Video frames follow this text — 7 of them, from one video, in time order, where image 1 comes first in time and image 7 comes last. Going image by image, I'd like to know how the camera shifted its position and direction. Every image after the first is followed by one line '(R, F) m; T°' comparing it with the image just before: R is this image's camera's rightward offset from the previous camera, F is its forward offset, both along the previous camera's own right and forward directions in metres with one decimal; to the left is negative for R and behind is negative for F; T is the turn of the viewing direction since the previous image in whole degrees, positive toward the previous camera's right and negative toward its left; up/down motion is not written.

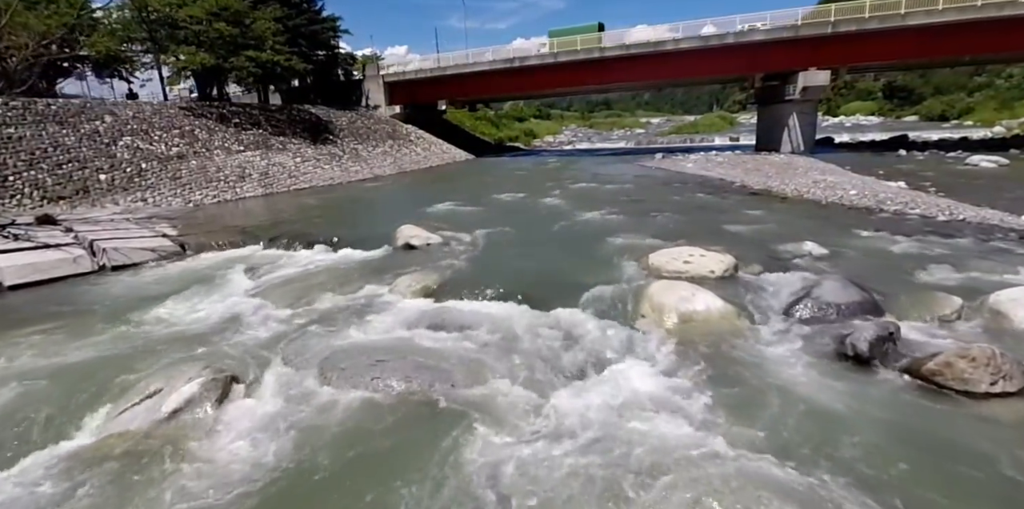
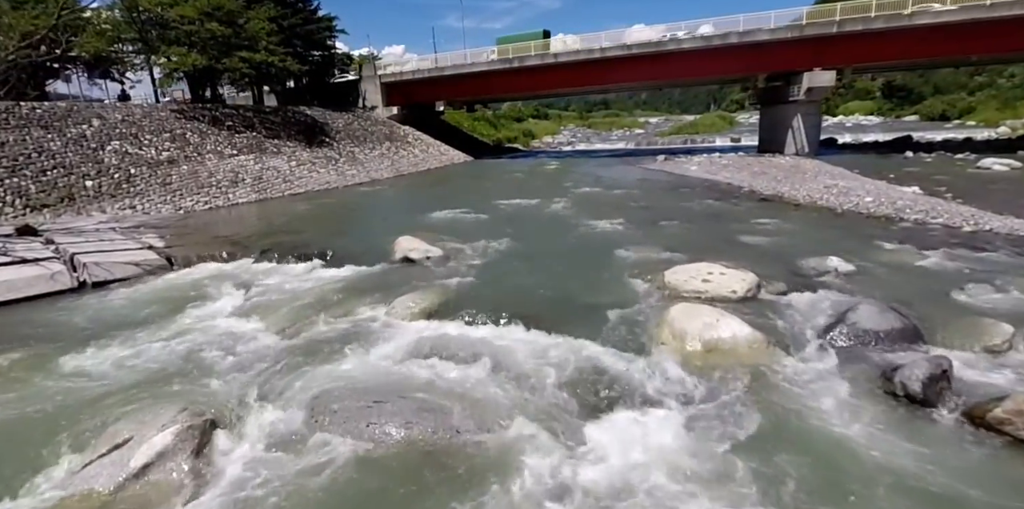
(-0.1, +0.5) m; 0°
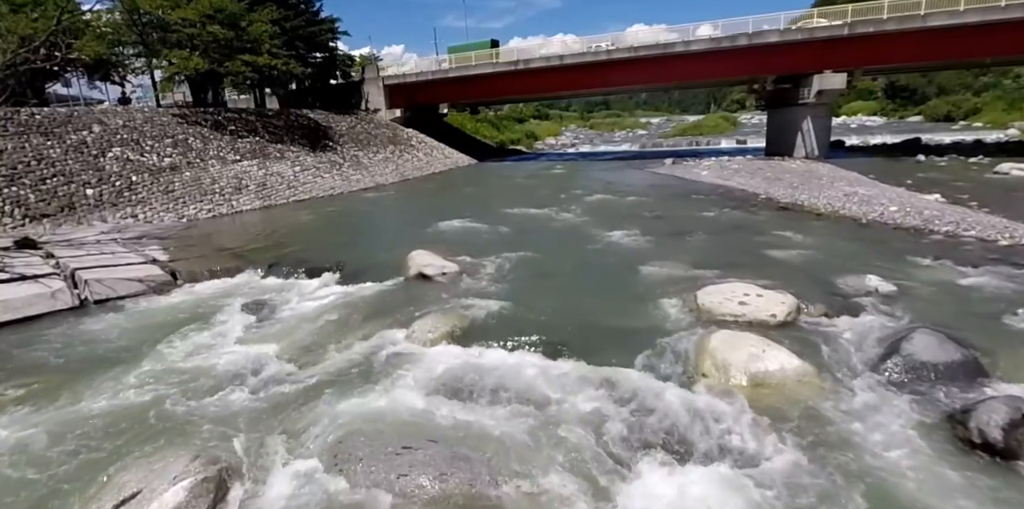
(-0.4, +0.4) m; 0°
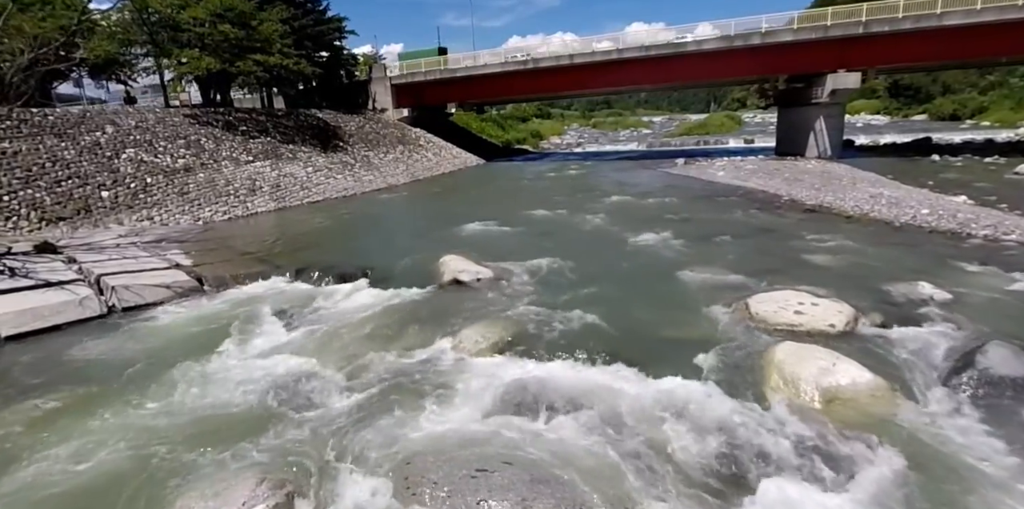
(-0.7, +0.2) m; 0°
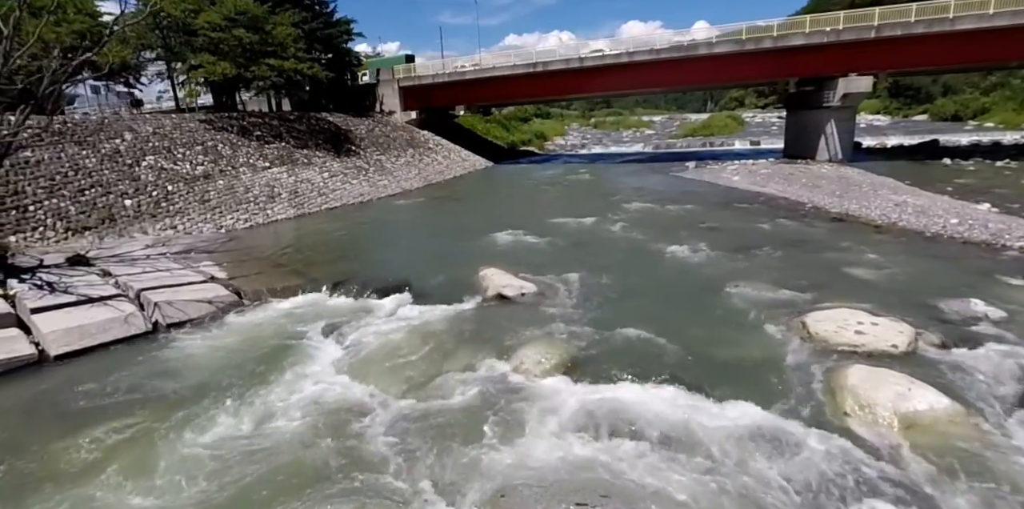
(-0.9, 0.0) m; 0°
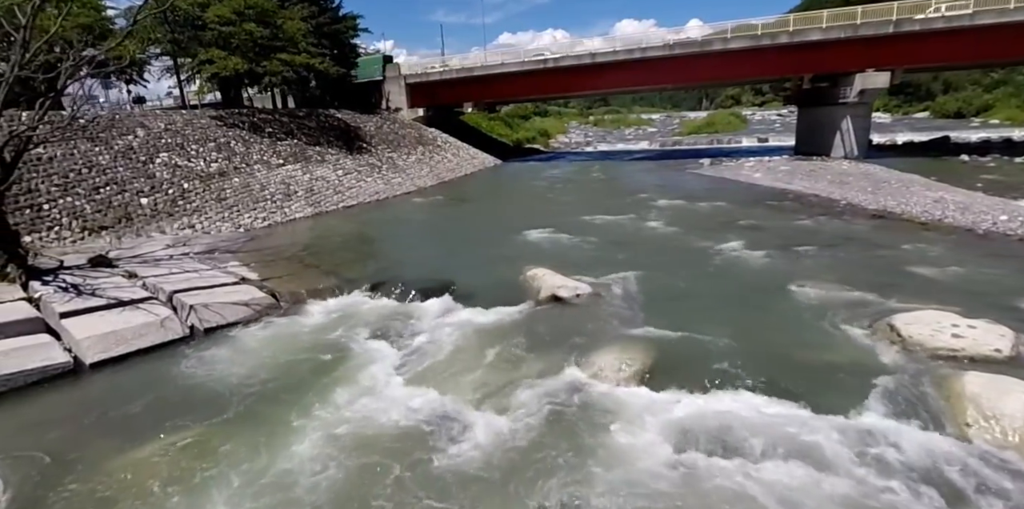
(-1.0, +0.4) m; +1°
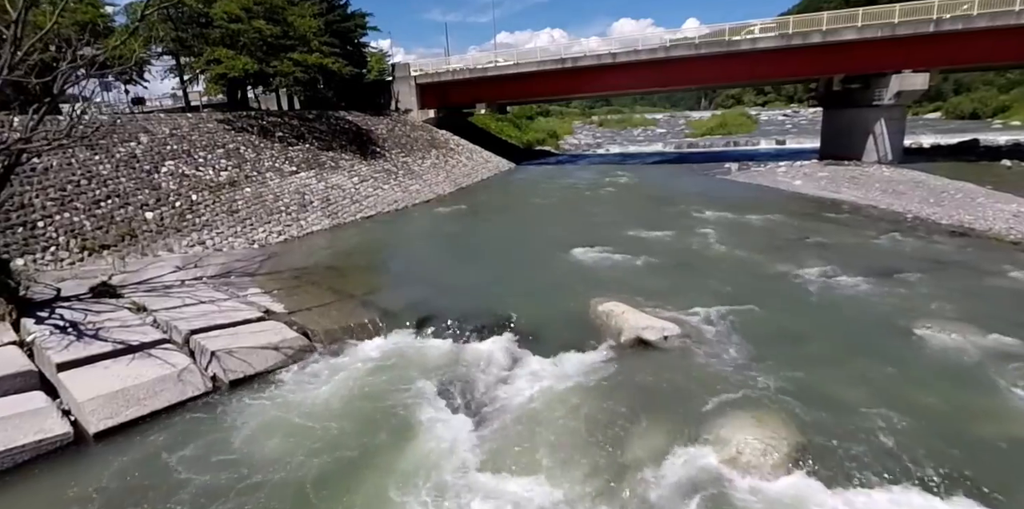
(-1.2, +1.3) m; 0°
